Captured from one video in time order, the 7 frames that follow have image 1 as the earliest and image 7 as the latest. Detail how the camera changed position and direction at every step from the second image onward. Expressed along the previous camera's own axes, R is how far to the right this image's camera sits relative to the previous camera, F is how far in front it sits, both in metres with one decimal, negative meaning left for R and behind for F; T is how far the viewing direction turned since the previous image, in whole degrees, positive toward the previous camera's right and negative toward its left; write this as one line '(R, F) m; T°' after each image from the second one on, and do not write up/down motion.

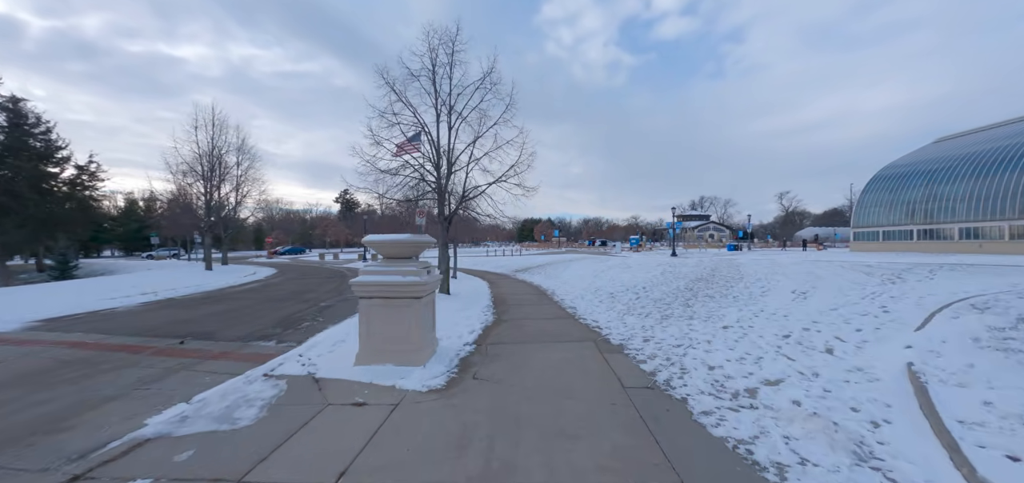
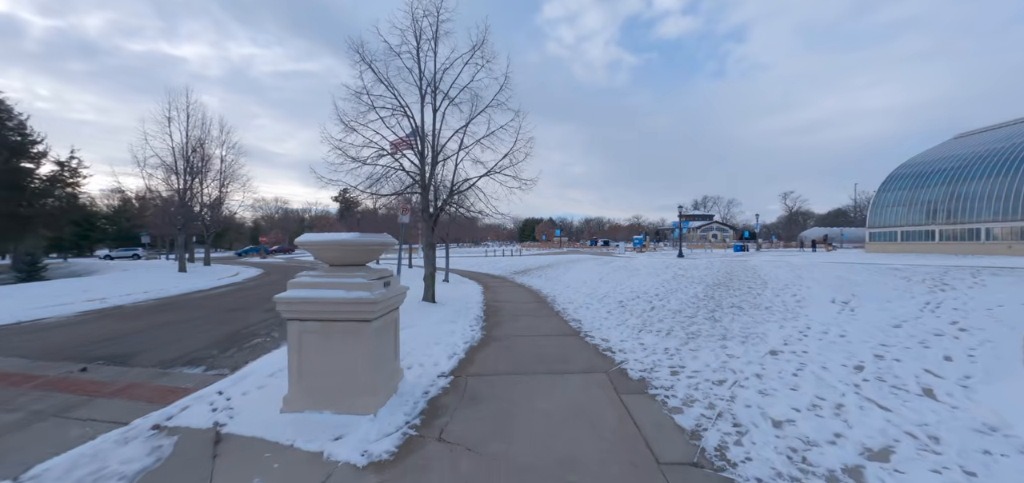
(+0.2, +1.8) m; 0°
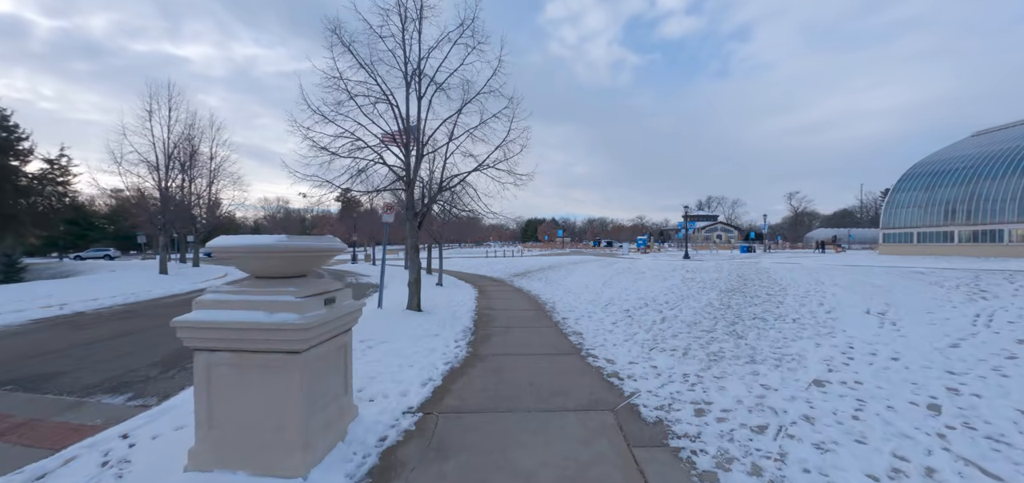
(+0.2, +1.2) m; 0°
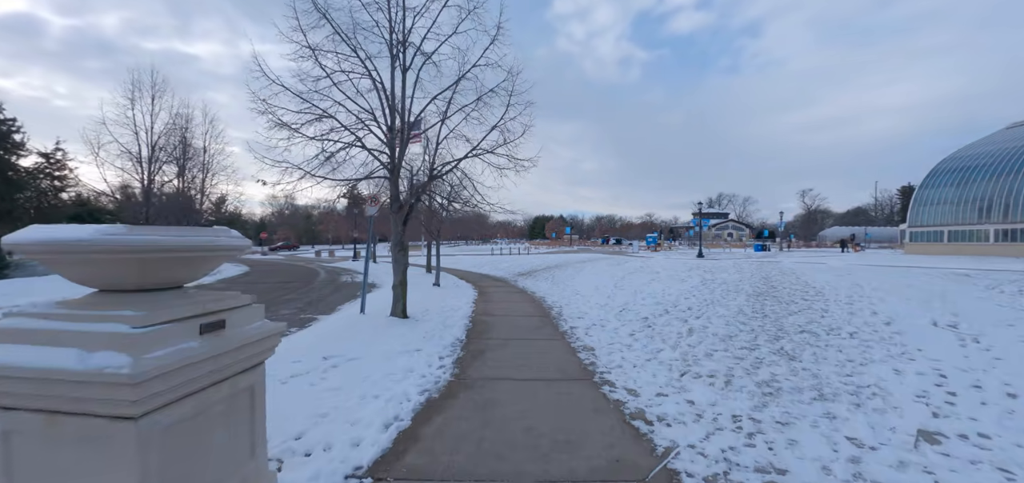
(+0.2, +1.5) m; -1°
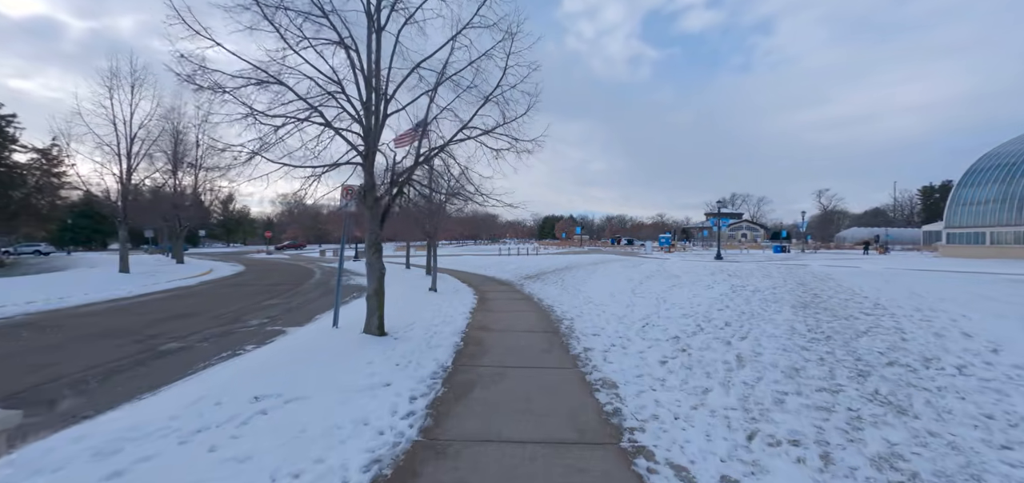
(+0.2, +1.7) m; -1°
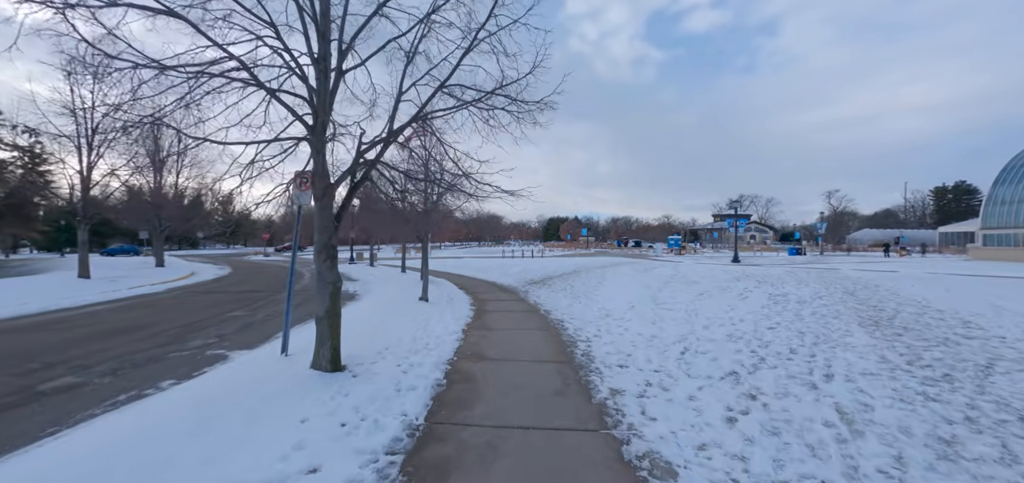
(0.0, +1.9) m; -1°
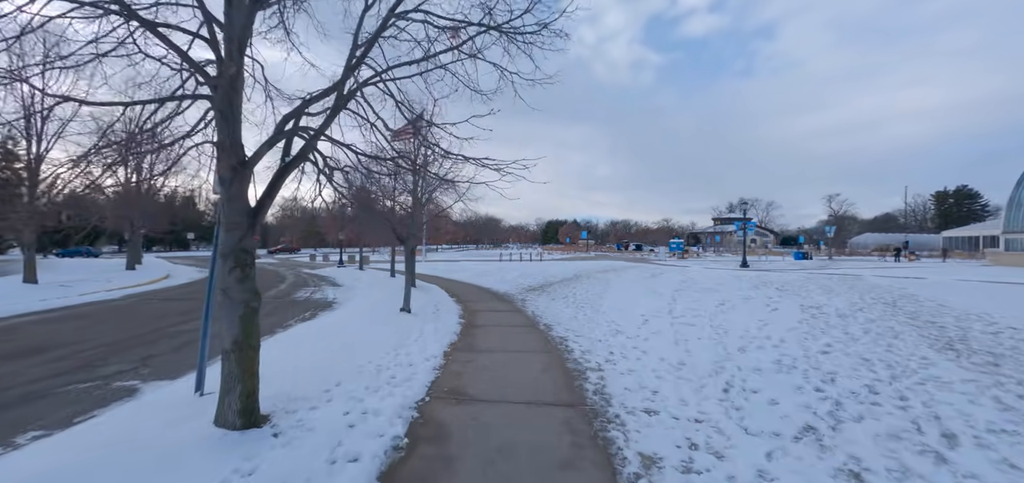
(+0.1, +1.6) m; 0°
